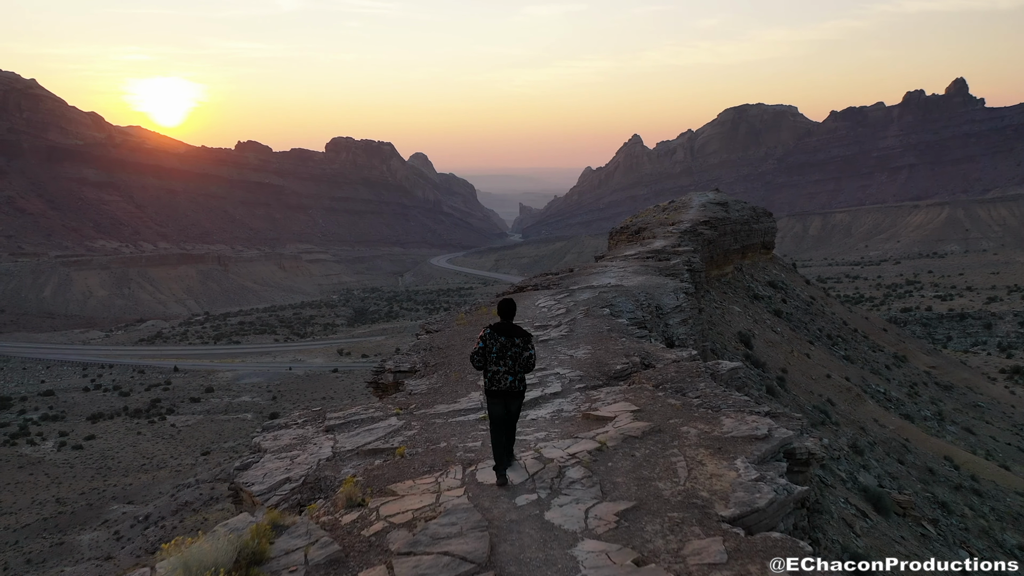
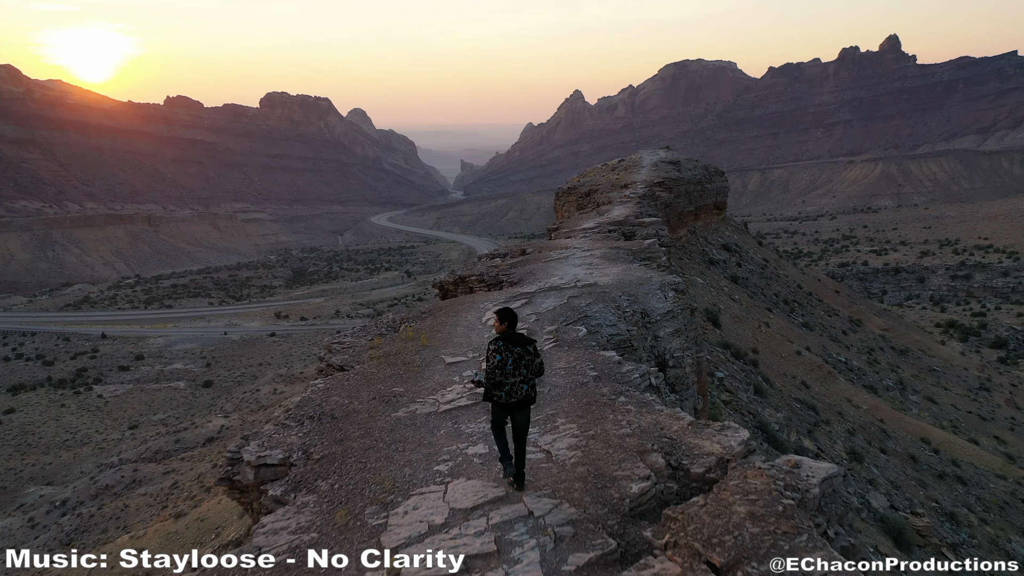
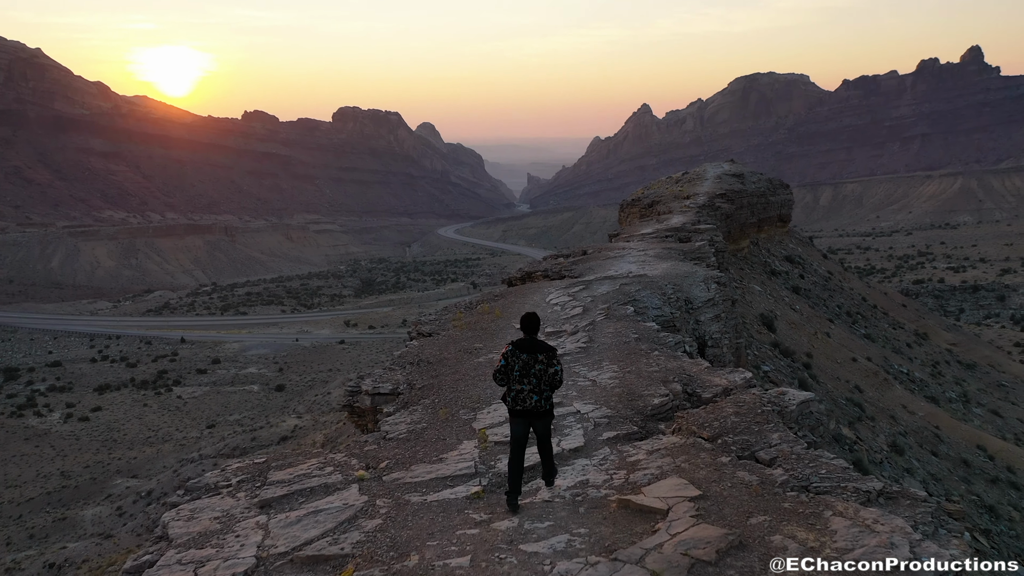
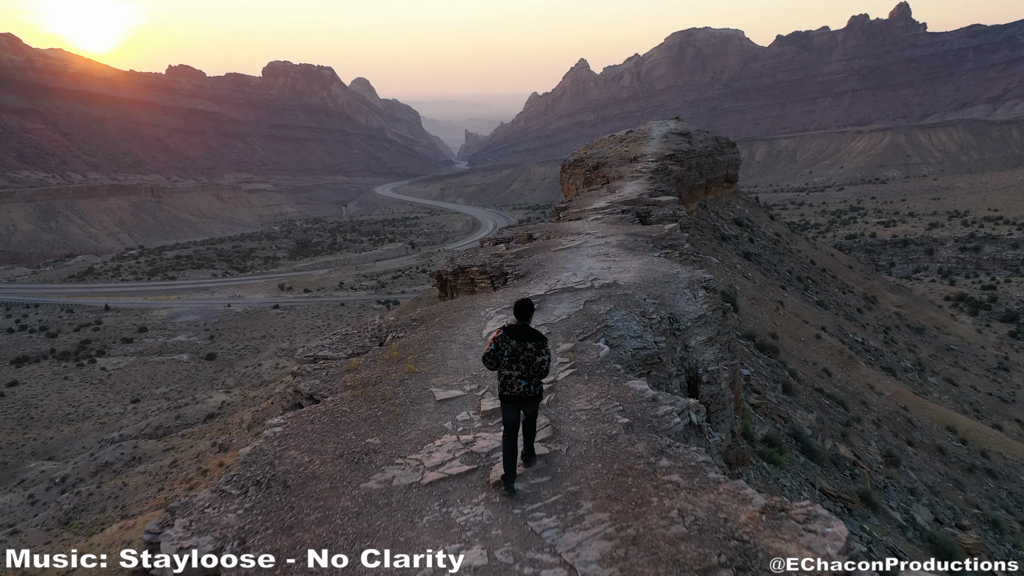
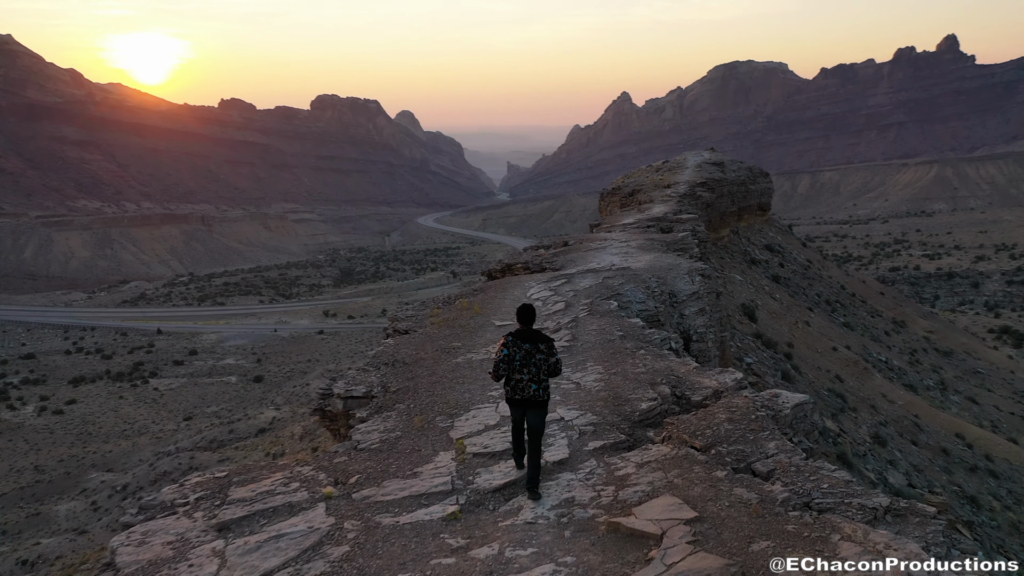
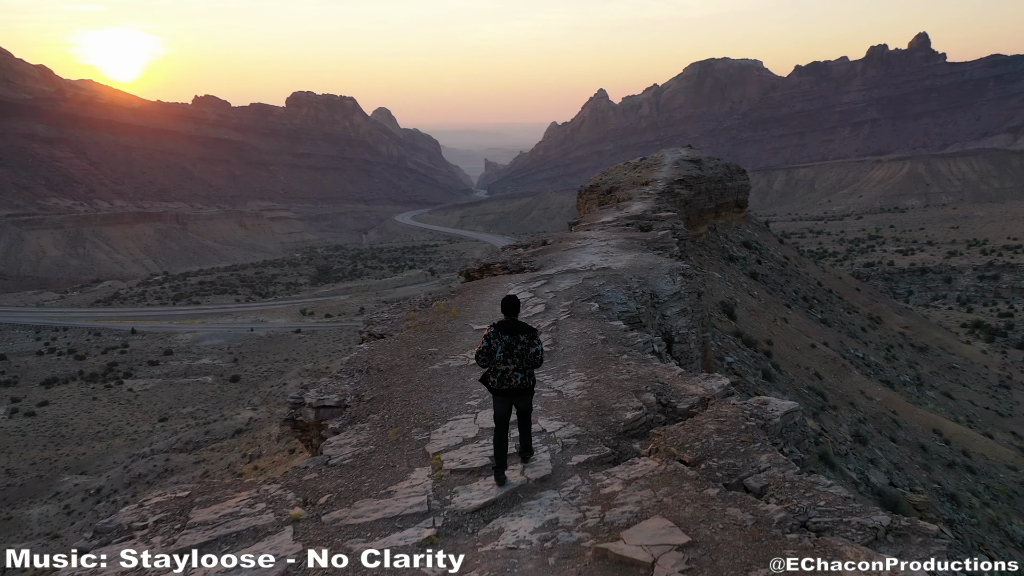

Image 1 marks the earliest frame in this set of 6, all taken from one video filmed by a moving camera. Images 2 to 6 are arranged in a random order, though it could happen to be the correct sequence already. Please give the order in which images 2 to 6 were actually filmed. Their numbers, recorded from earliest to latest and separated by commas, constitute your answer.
3, 5, 6, 2, 4
